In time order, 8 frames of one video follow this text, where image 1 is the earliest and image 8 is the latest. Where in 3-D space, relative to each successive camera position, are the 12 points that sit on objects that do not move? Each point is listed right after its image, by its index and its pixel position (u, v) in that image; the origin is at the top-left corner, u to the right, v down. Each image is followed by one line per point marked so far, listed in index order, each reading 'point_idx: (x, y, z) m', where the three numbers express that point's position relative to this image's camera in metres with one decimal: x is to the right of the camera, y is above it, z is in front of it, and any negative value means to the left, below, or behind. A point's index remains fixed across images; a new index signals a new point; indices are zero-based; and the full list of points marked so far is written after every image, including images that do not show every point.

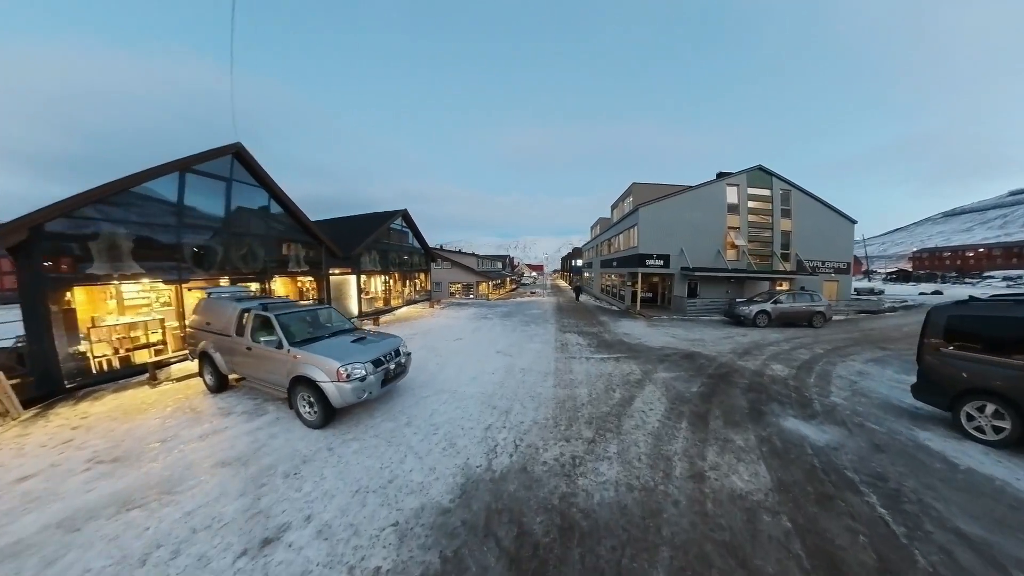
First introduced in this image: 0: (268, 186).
0: (-17.7, +7.4, +13.7) m
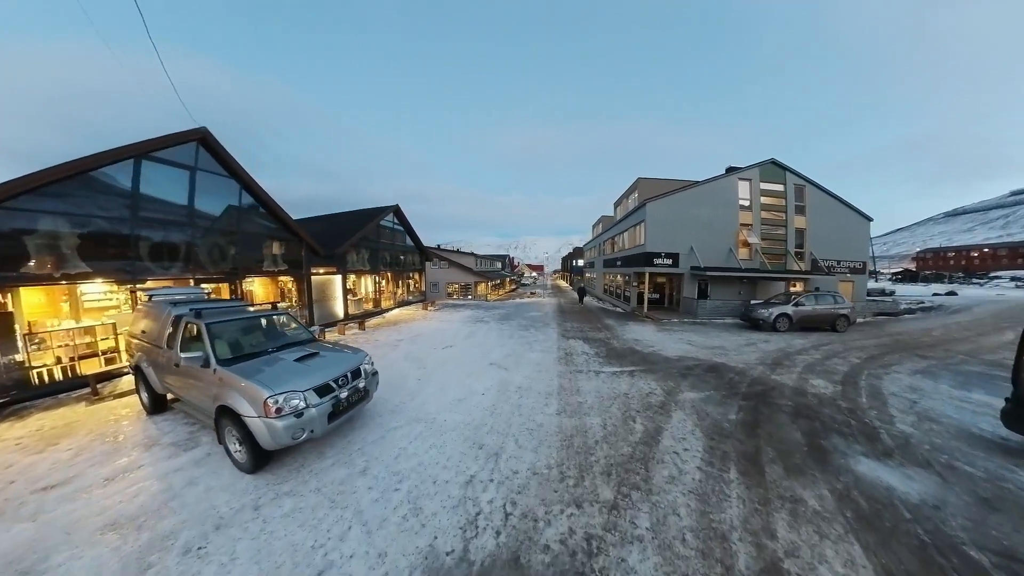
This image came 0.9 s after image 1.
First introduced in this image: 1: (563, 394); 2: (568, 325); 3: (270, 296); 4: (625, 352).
0: (-17.9, +7.3, +12.4) m
1: (+1.6, -3.4, +5.9) m
2: (+3.8, -2.5, +12.9) m
3: (-18.1, -0.6, +14.4) m
4: (+5.4, -3.1, +8.7) m
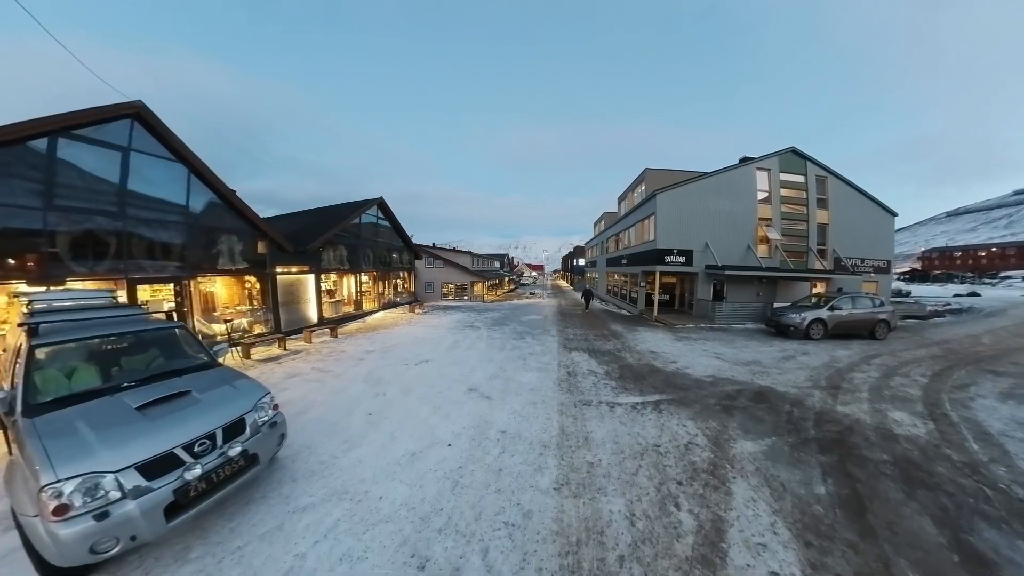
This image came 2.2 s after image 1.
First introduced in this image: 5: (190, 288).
0: (-18.4, +7.2, +10.6) m
1: (+1.2, -3.5, +4.1) m
2: (+3.4, -2.6, +11.1) m
3: (-18.5, -0.7, +12.6) m
4: (+4.9, -3.2, +6.8) m
5: (-18.9, +0.1, +11.2) m
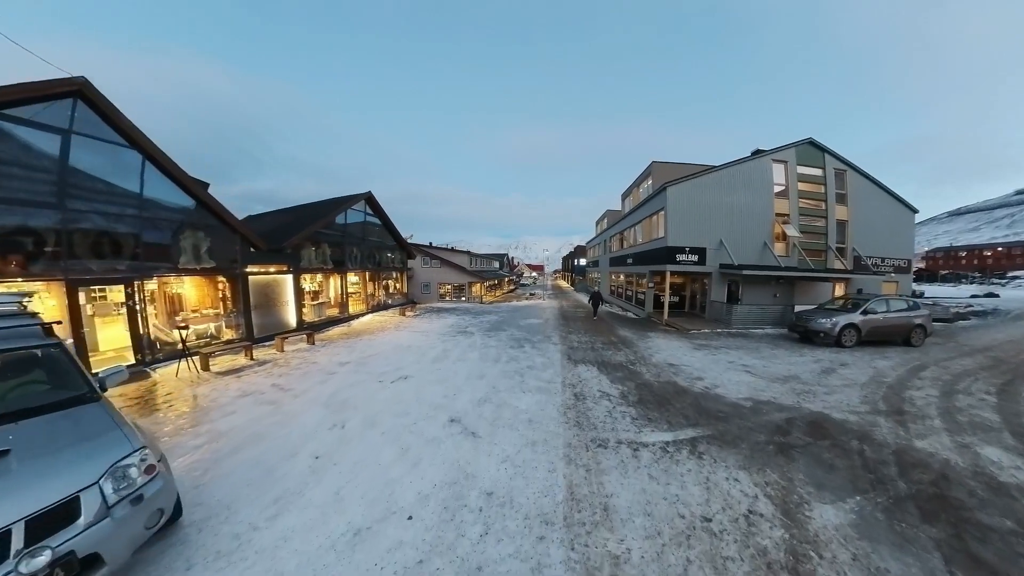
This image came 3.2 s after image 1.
0: (-18.6, +7.1, +9.4) m
1: (+1.0, -3.6, +2.8) m
2: (+3.2, -2.7, +9.8) m
3: (-18.7, -0.8, +11.4) m
4: (+4.7, -3.3, +5.6) m
5: (-19.1, 0.0, +10.0) m
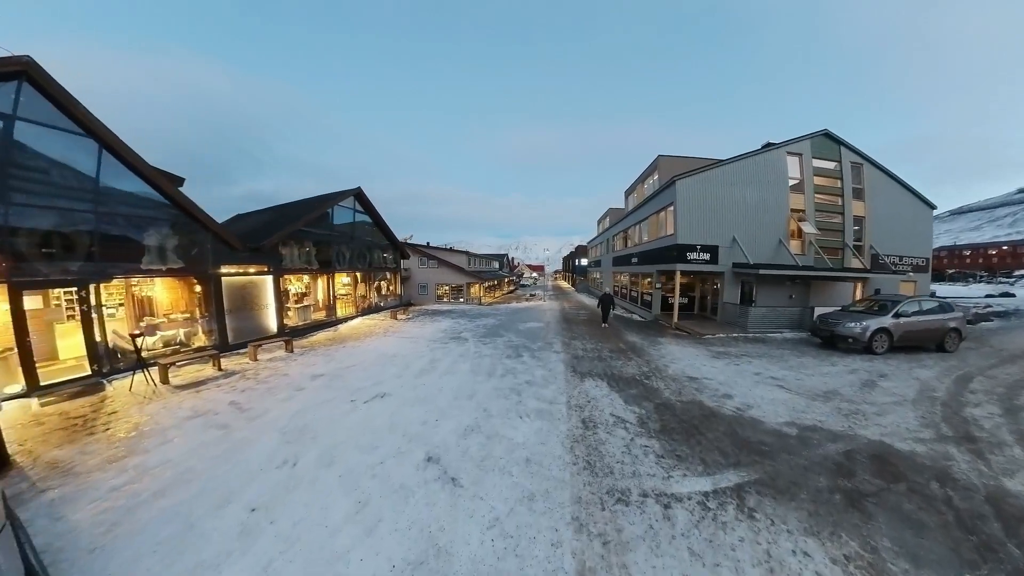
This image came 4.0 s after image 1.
0: (-18.7, +7.0, +8.5) m
1: (+0.8, -3.7, +1.9) m
2: (+3.0, -2.8, +8.9) m
3: (-18.9, -0.9, +10.5) m
4: (+4.6, -3.3, +4.6) m
5: (-19.3, -0.1, +9.0) m
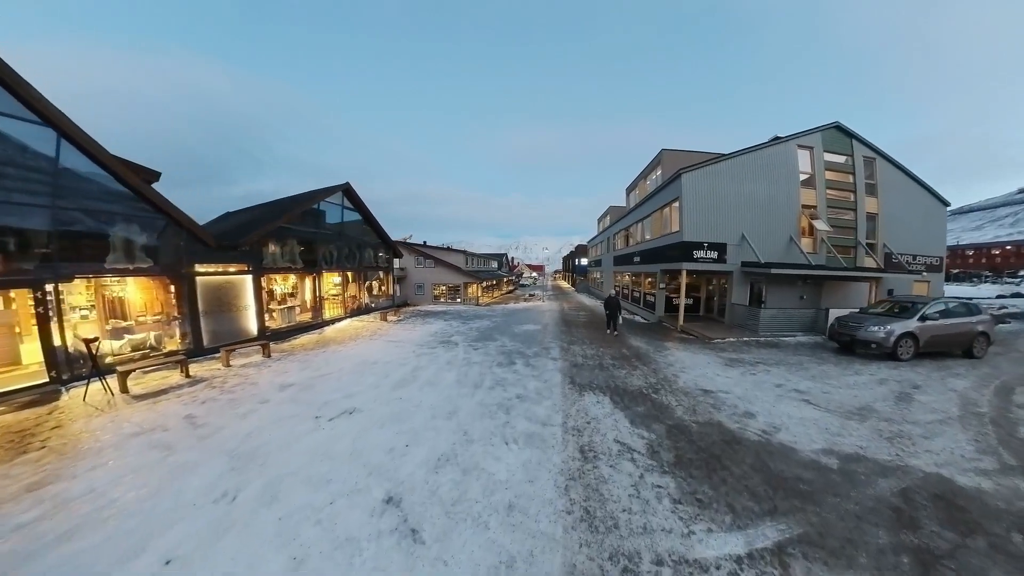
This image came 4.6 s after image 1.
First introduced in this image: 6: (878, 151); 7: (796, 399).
0: (-19.0, +7.0, +7.7) m
1: (+0.5, -3.7, +1.1) m
2: (+2.7, -2.8, +8.1) m
3: (-19.2, -0.9, +9.8) m
4: (+4.2, -3.4, +3.9) m
5: (-19.6, -0.1, +8.3) m
6: (+35.2, +13.1, +17.8) m
7: (+8.7, -3.4, +5.7) m
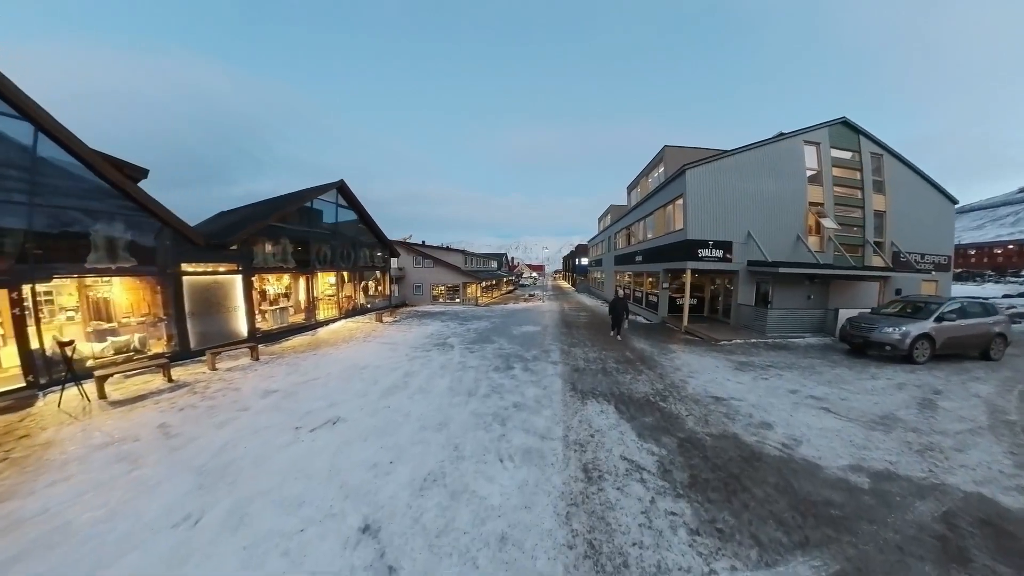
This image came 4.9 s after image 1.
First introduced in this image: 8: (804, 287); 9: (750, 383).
0: (-19.1, +7.0, +7.4) m
1: (+0.4, -3.7, +0.7) m
2: (+2.6, -2.8, +7.7) m
3: (-19.3, -1.0, +9.4) m
4: (+4.2, -3.4, +3.5) m
5: (-19.7, -0.1, +8.0) m
6: (+35.1, +13.2, +17.4) m
7: (+8.7, -3.4, +5.3) m
8: (+21.5, 0.0, +13.5) m
9: (+8.0, -3.2, +6.2) m
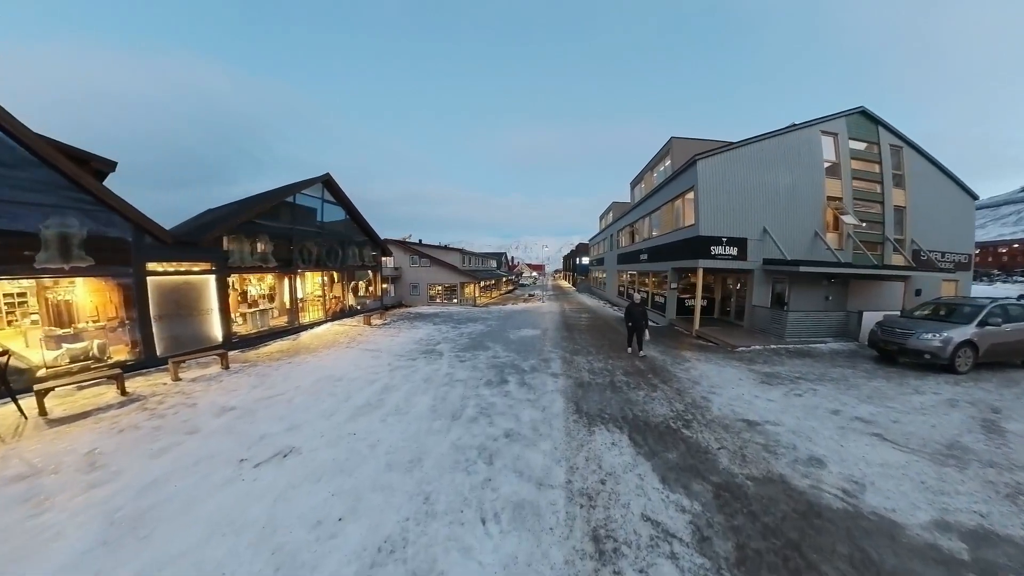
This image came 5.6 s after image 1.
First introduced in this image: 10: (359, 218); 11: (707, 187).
0: (-19.3, +6.9, +6.6) m
1: (+0.2, -3.8, -0.1) m
2: (+2.4, -2.9, +6.9) m
3: (-19.5, -1.0, +8.6) m
4: (+3.9, -3.4, +2.6) m
5: (-19.9, -0.2, +7.2) m
6: (+34.9, +13.2, +16.4) m
7: (+8.4, -3.4, +4.4) m
8: (+21.3, 0.0, +12.6) m
9: (+7.8, -3.2, +5.4) m
10: (-15.3, +7.1, +19.0) m
11: (+12.6, +6.6, +12.1) m
